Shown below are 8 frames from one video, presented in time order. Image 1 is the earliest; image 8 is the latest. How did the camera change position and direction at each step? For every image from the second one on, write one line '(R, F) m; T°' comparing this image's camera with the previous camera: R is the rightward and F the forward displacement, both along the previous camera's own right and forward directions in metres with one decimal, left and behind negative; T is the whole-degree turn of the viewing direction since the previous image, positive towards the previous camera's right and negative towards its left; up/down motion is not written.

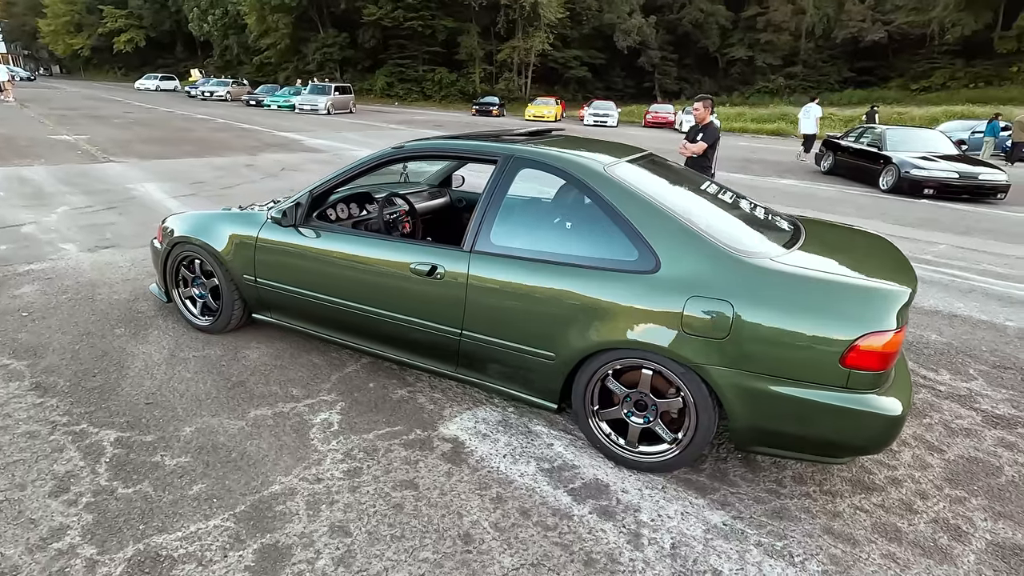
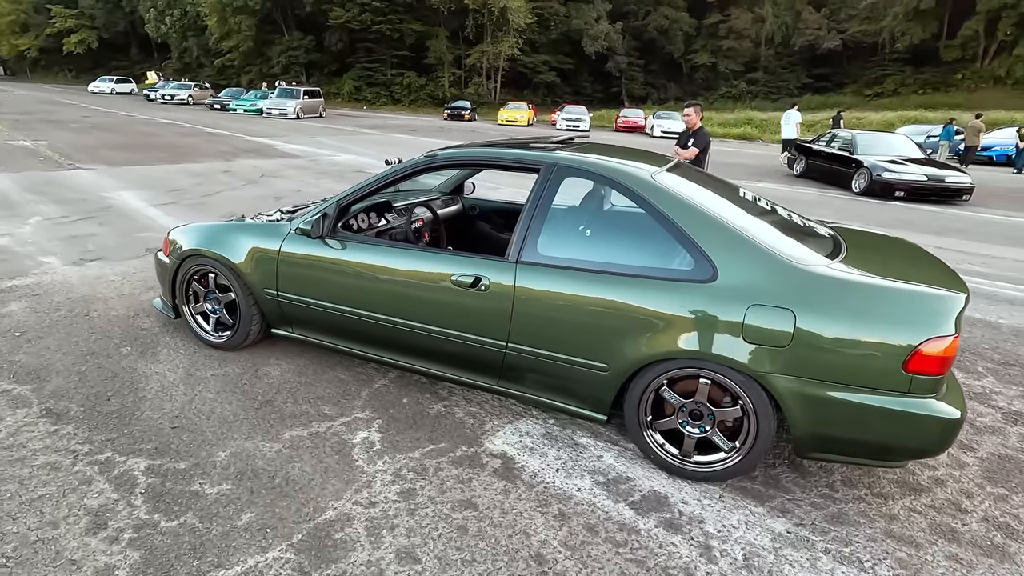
(-0.4, +0.1) m; +3°
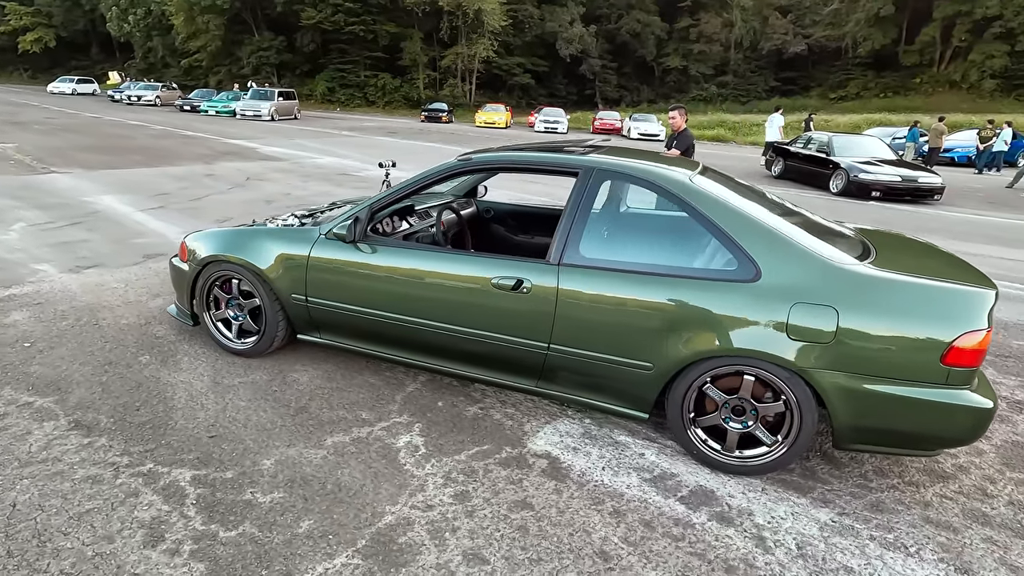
(-0.4, 0.0) m; +3°
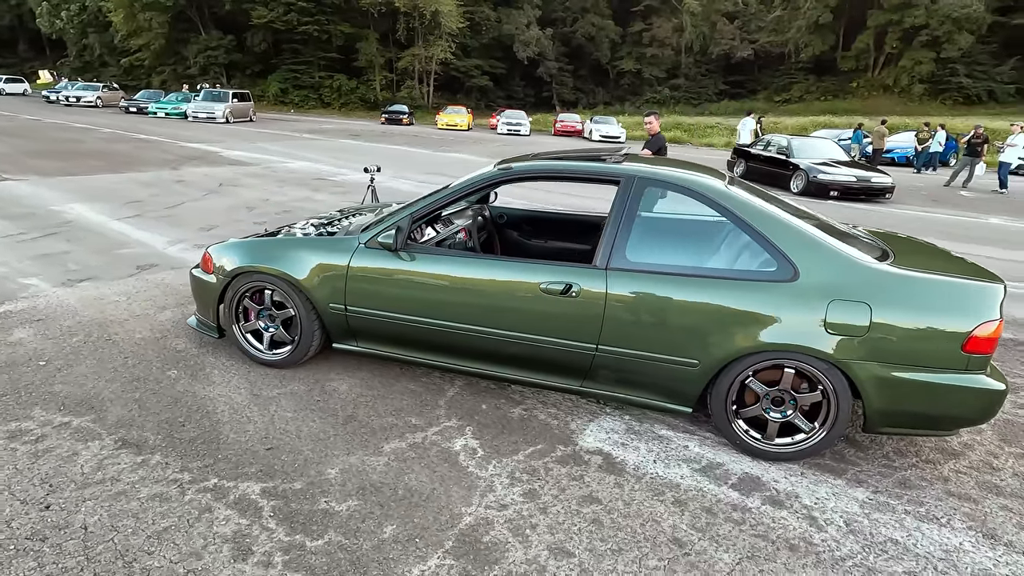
(-0.5, -0.1) m; +4°
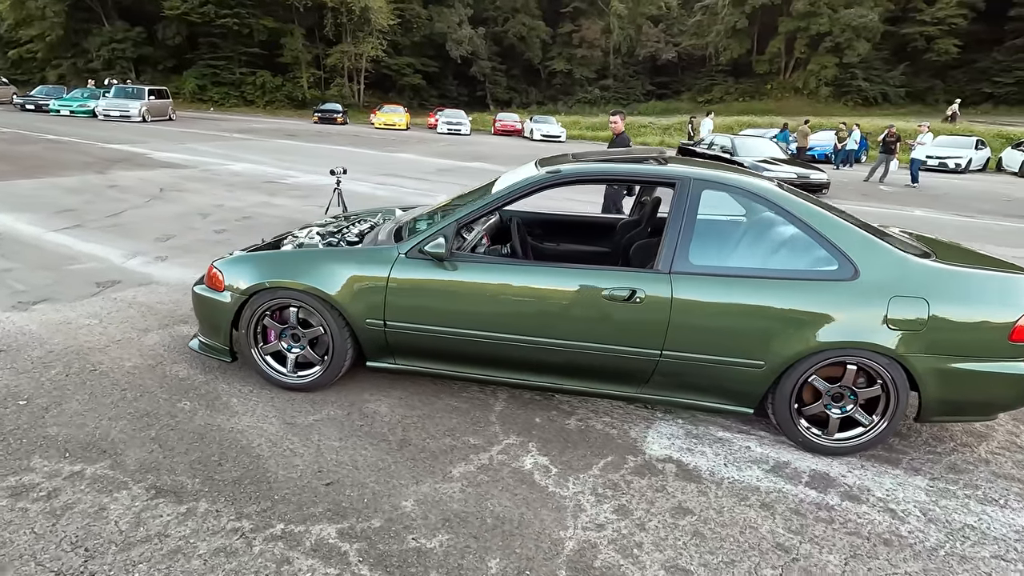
(-0.7, +0.2) m; +7°
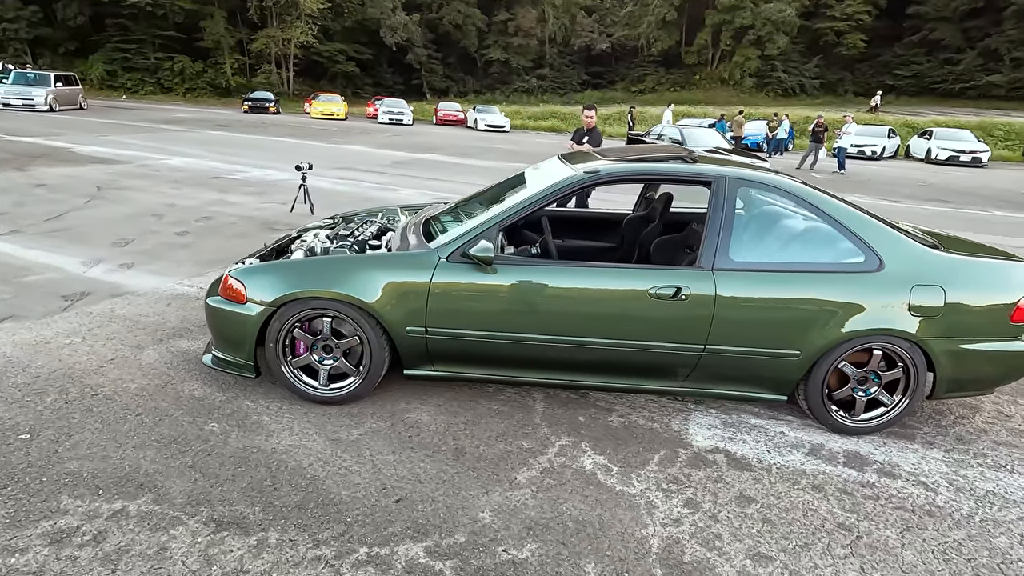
(-0.6, +0.1) m; +6°
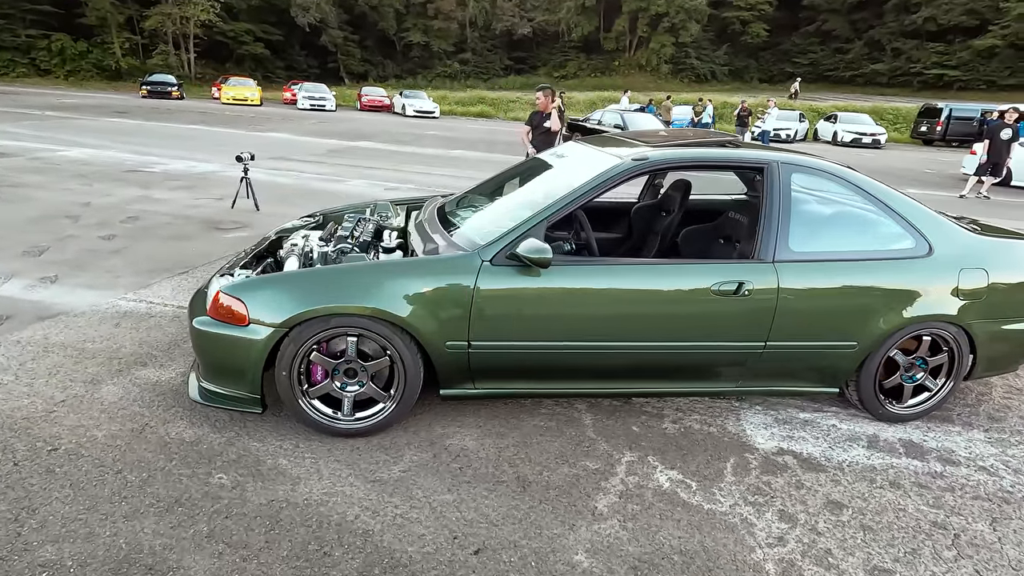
(-0.7, +0.4) m; +8°
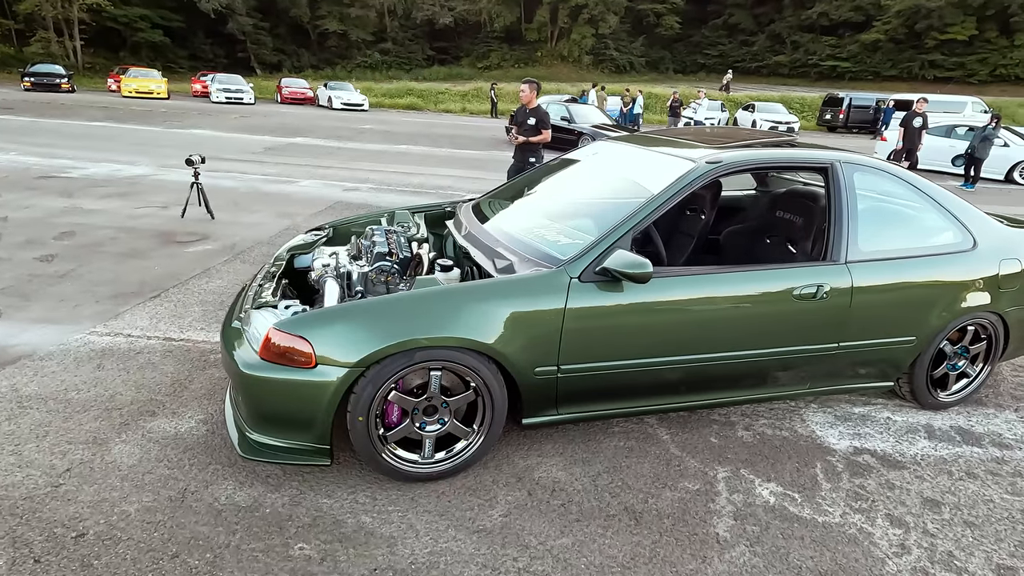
(-0.8, +0.3) m; +8°
